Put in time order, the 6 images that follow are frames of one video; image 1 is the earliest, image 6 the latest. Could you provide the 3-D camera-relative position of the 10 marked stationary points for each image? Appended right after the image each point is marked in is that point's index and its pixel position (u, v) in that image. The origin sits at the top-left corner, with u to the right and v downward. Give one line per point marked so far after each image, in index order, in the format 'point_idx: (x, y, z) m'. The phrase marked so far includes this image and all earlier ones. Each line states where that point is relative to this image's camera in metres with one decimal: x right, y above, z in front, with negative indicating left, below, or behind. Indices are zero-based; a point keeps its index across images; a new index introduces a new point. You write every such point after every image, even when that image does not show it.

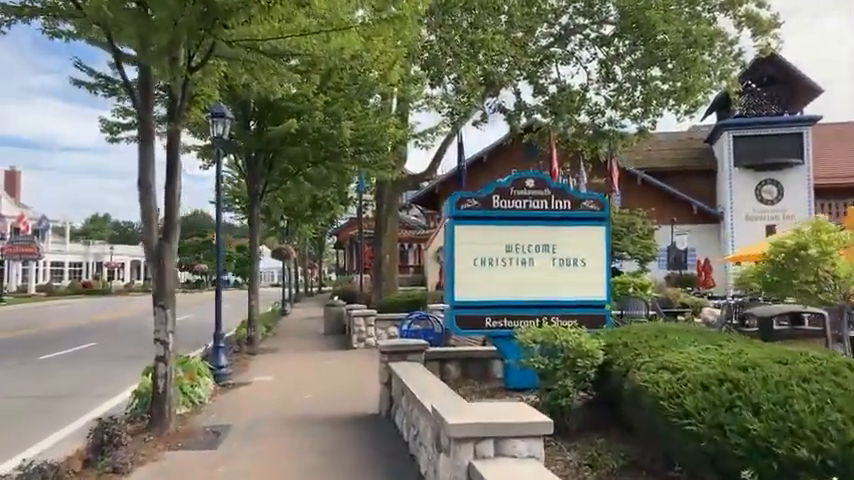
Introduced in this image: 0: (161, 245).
0: (-3.1, -0.1, +8.3) m
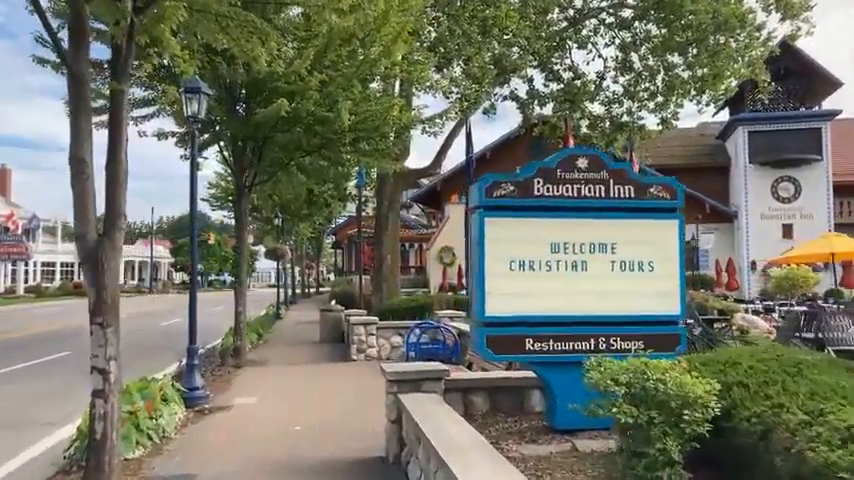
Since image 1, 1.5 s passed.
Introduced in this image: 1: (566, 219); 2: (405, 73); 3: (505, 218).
0: (-2.9, 0.0, +6.3) m
1: (+1.3, +0.2, +6.7) m
2: (-0.5, +3.8, +16.5) m
3: (+0.7, +0.2, +6.7) m
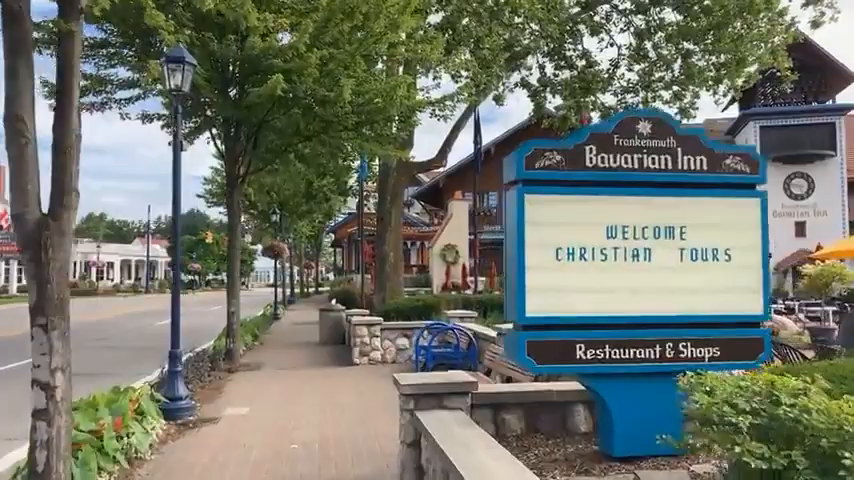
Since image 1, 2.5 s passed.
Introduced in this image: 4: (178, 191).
0: (-2.7, +0.1, +5.0) m
1: (+1.5, +0.3, +5.4) m
2: (-0.3, +4.0, +15.2) m
3: (+0.9, +0.3, +5.4) m
4: (-3.5, +0.5, +10.0) m
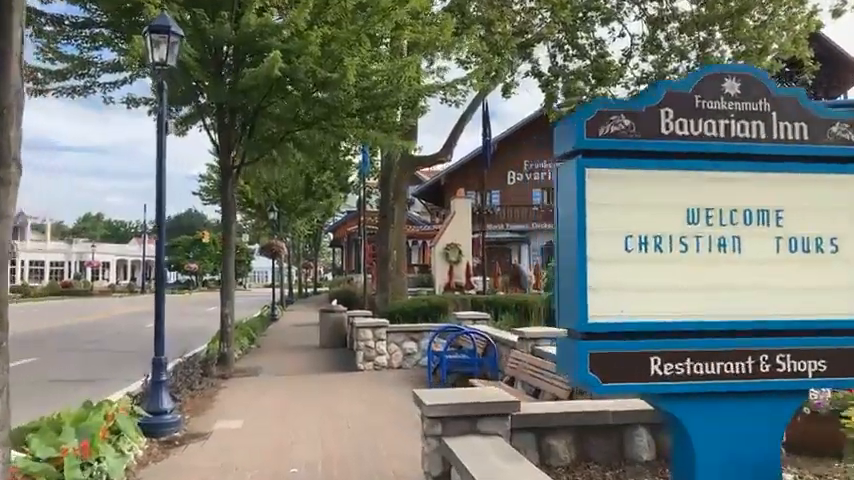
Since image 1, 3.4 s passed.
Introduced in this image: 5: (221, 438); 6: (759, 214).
0: (-2.5, +0.2, +3.9) m
1: (+1.7, +0.4, +4.4) m
2: (-0.1, +4.0, +14.1) m
3: (+1.1, +0.4, +4.3) m
4: (-3.3, +0.6, +8.9) m
5: (-2.4, -2.3, +8.5) m
6: (+2.0, +0.2, +4.4) m
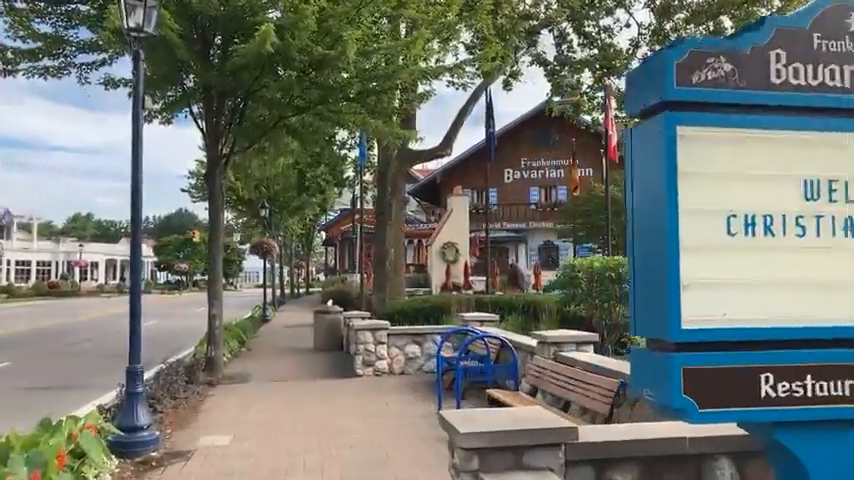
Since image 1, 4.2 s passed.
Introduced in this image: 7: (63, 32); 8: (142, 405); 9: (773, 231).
0: (-2.3, +0.3, +2.9) m
1: (+1.9, +0.5, +3.4) m
2: (-0.1, +4.1, +13.1) m
3: (+1.3, +0.5, +3.3) m
4: (-3.1, +0.7, +7.8) m
5: (-2.3, -2.2, +7.4) m
6: (+2.2, +0.2, +3.4) m
7: (-6.3, +3.6, +12.5) m
8: (-3.0, -1.7, +7.5) m
9: (+1.6, +0.1, +3.3) m
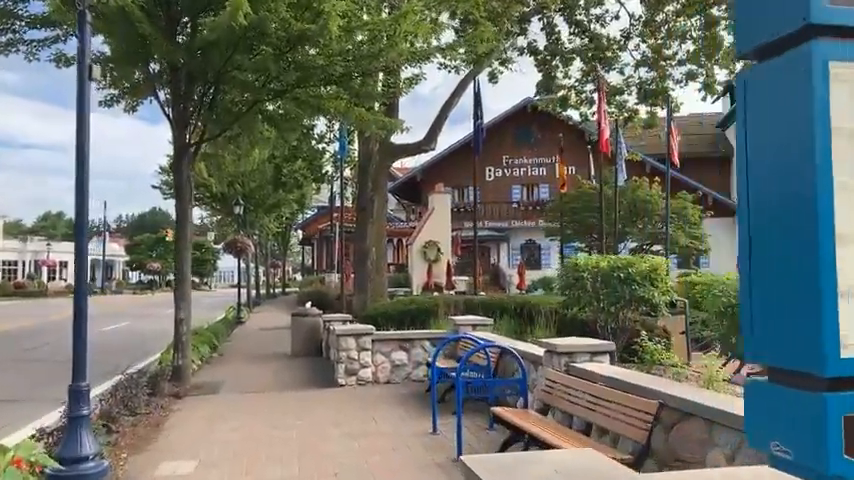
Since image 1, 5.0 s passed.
0: (-2.2, +0.3, +1.8) m
1: (+2.0, +0.5, +2.4) m
2: (-0.2, +4.2, +12.0) m
3: (+1.4, +0.5, +2.3) m
4: (-3.2, +0.7, +6.7) m
5: (-2.3, -2.2, +6.3) m
6: (+2.3, +0.3, +2.4) m
7: (-6.5, +3.7, +11.2) m
8: (-3.0, -1.7, +6.4) m
9: (+1.7, +0.1, +2.3) m
